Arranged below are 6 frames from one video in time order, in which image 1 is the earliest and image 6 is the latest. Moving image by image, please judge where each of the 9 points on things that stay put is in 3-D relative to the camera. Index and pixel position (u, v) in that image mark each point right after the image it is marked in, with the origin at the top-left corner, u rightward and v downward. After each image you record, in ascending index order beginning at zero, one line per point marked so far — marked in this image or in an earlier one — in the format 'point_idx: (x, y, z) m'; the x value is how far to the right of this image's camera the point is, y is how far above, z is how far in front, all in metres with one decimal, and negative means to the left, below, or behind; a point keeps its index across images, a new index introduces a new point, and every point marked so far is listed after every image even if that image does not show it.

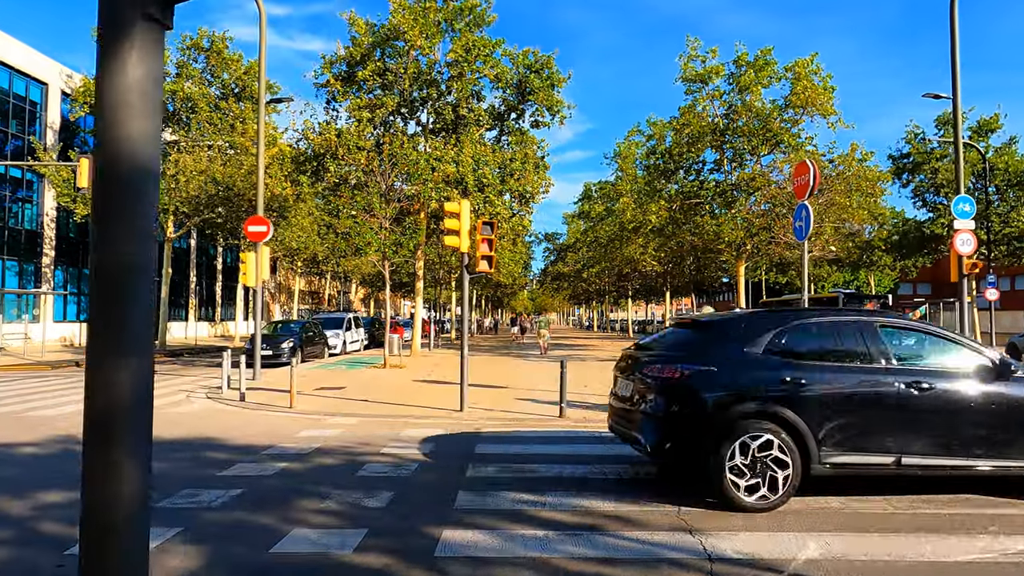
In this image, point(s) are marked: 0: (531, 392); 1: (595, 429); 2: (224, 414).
0: (+0.4, -2.0, +13.2) m
1: (+1.0, -1.8, +8.5) m
2: (-4.5, -2.0, +10.3) m
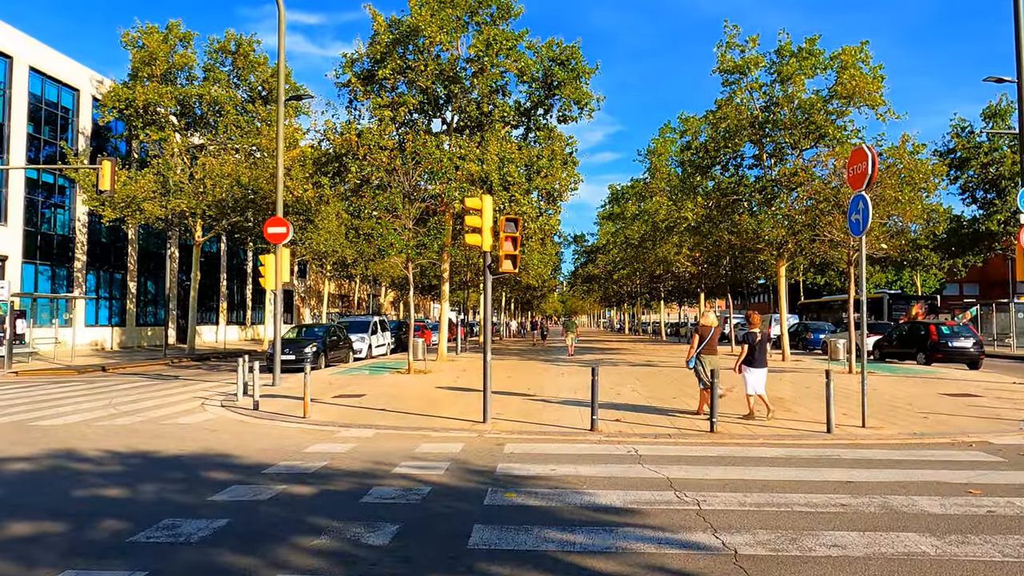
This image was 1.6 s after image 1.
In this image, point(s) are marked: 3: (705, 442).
0: (+0.9, -2.1, +12.4) m
1: (+1.4, -1.8, +7.7) m
2: (-4.1, -2.0, +9.7) m
3: (+2.3, -1.8, +7.8) m
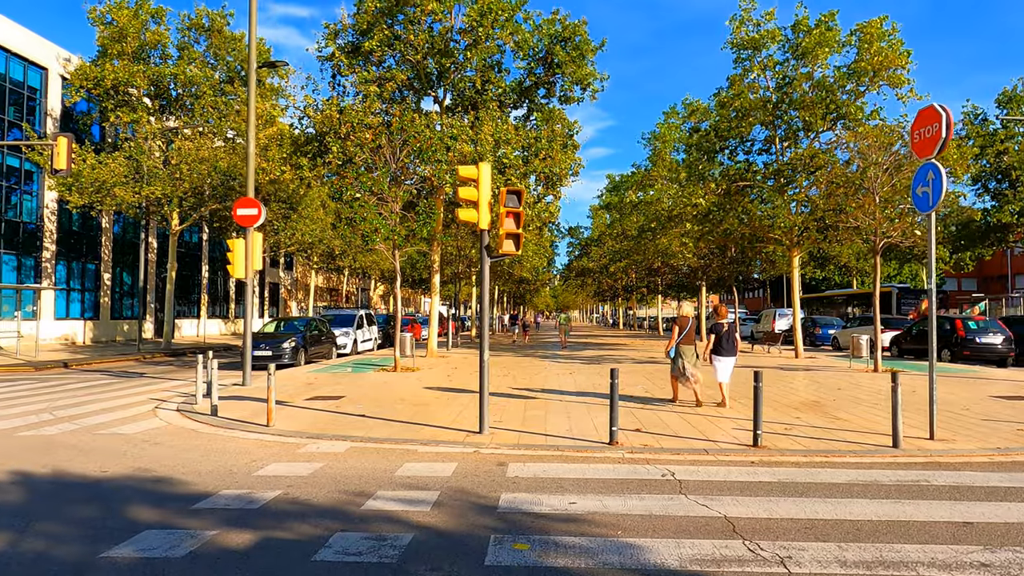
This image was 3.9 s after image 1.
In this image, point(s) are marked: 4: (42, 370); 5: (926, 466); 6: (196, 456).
0: (+0.9, -1.9, +11.0) m
1: (+1.4, -1.7, +6.2) m
2: (-4.1, -1.8, +8.2) m
3: (+2.3, -1.7, +6.4) m
4: (-14.0, -2.5, +19.6) m
5: (+4.0, -1.7, +6.3) m
6: (-3.3, -1.8, +6.9) m
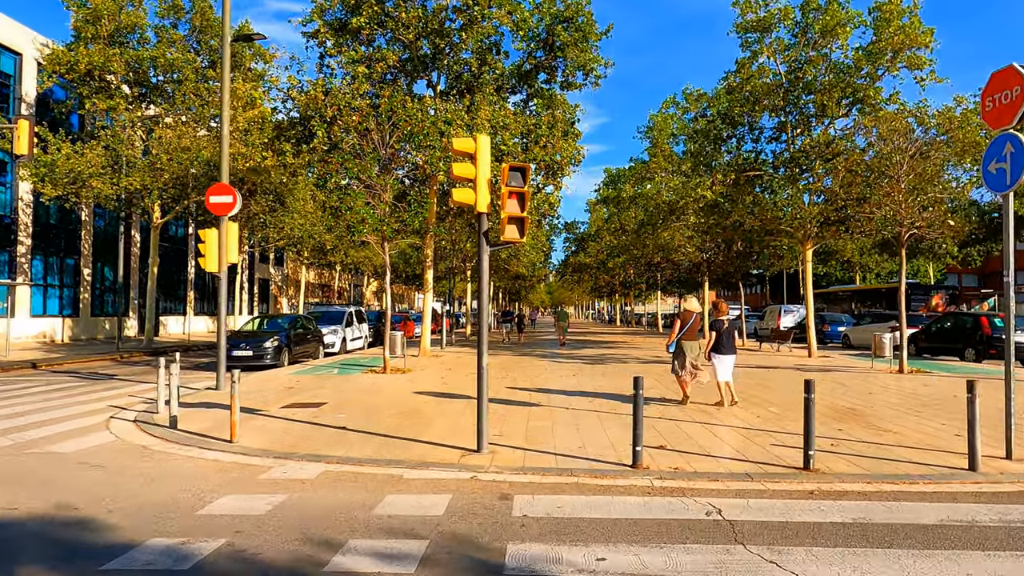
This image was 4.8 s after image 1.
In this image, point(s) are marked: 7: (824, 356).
0: (+0.9, -1.8, +9.9) m
1: (+1.4, -1.6, +5.1) m
2: (-4.1, -1.8, +7.1) m
3: (+2.4, -1.6, +5.3) m
4: (-14.1, -2.3, +18.3) m
5: (+4.0, -1.6, +5.2) m
6: (-3.3, -1.7, +5.8) m
7: (+9.4, -2.1, +19.8) m
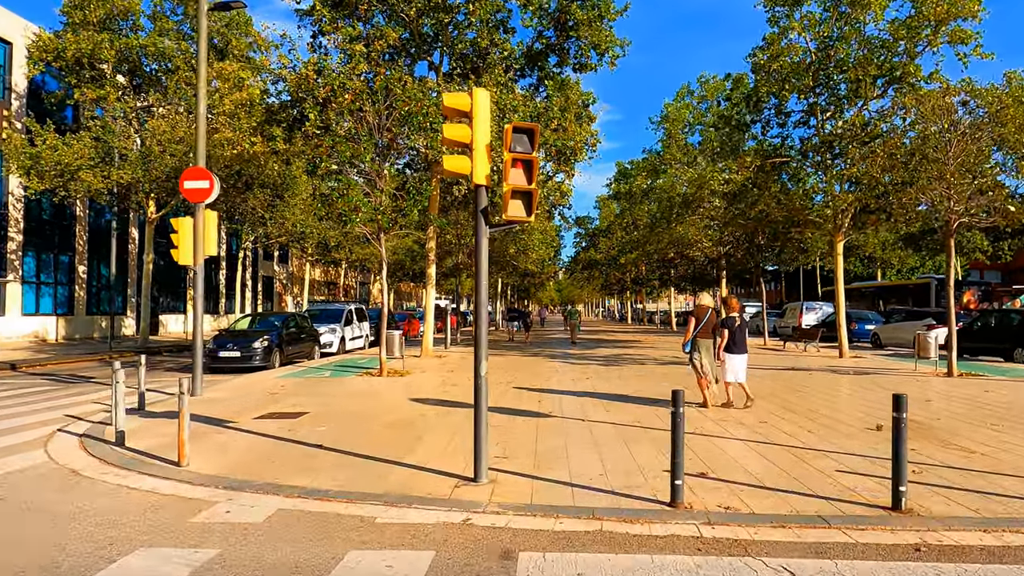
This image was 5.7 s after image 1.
0: (+1.0, -1.7, +8.6) m
1: (+1.5, -1.5, +3.8) m
2: (-4.0, -1.7, +5.8) m
3: (+2.4, -1.5, +4.0) m
4: (-13.9, -2.2, +17.2) m
5: (+4.0, -1.6, +3.8) m
6: (-3.3, -1.6, +4.5) m
7: (+9.6, -1.9, +18.3) m
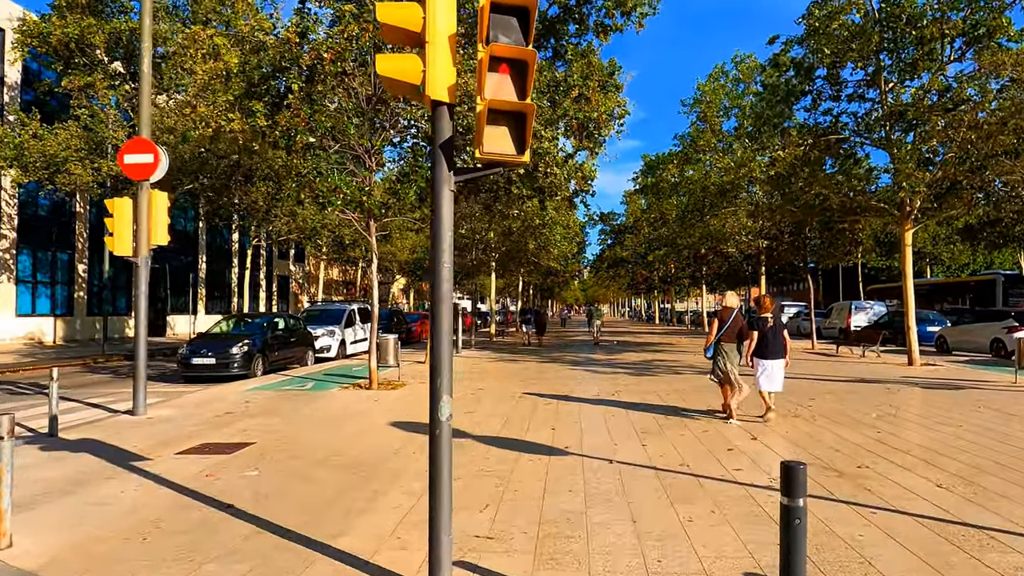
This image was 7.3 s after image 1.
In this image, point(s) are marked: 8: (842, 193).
0: (+1.0, -1.6, +6.4) m
1: (+1.3, -1.5, +1.6) m
2: (-4.1, -1.6, +3.8) m
3: (+2.3, -1.5, +1.7) m
4: (-13.5, -2.2, +15.6) m
5: (+3.9, -1.5, +1.5) m
6: (-3.4, -1.6, +2.5) m
7: (+10.0, -1.8, +15.8) m
8: (+8.2, +2.4, +16.5) m
